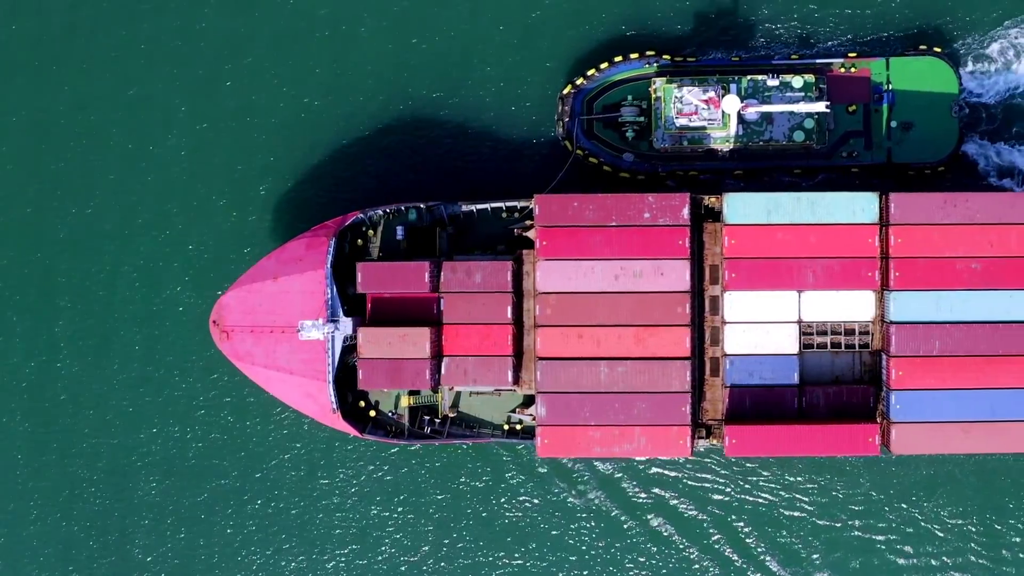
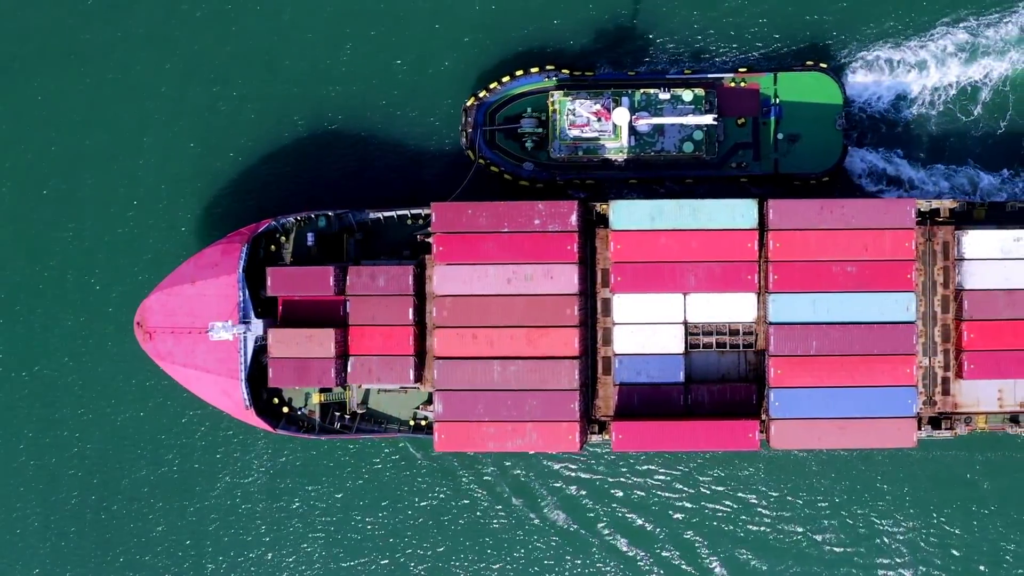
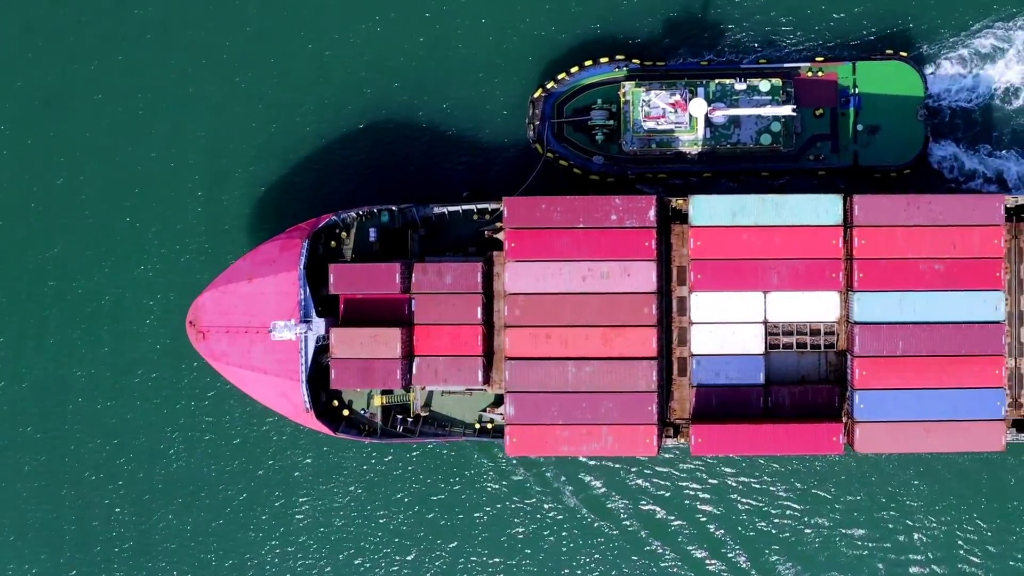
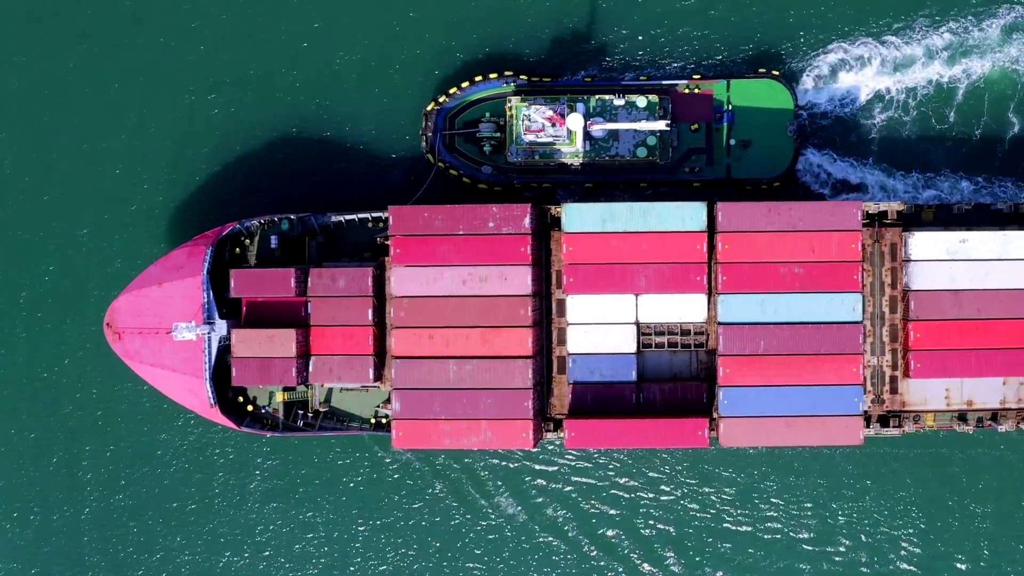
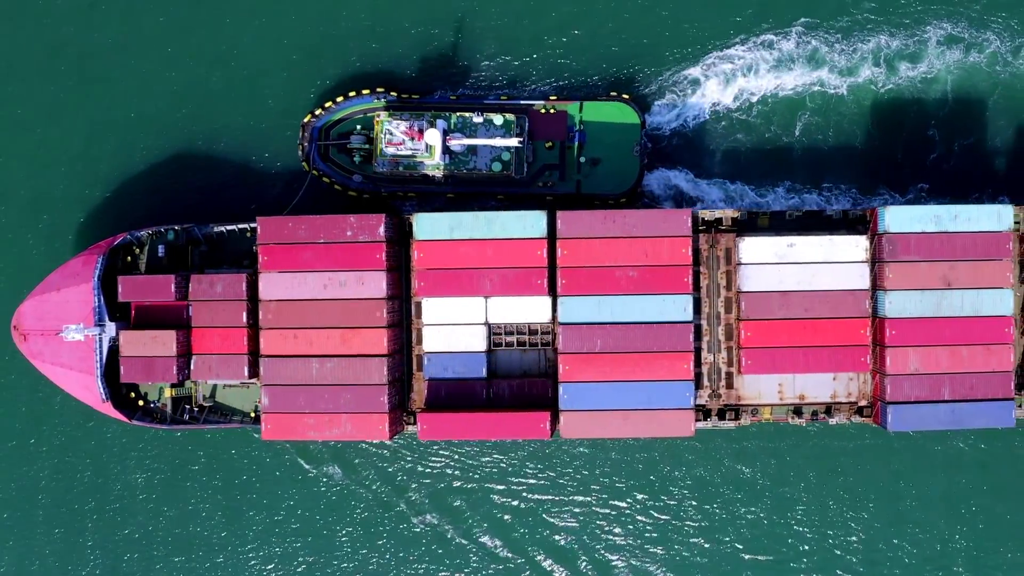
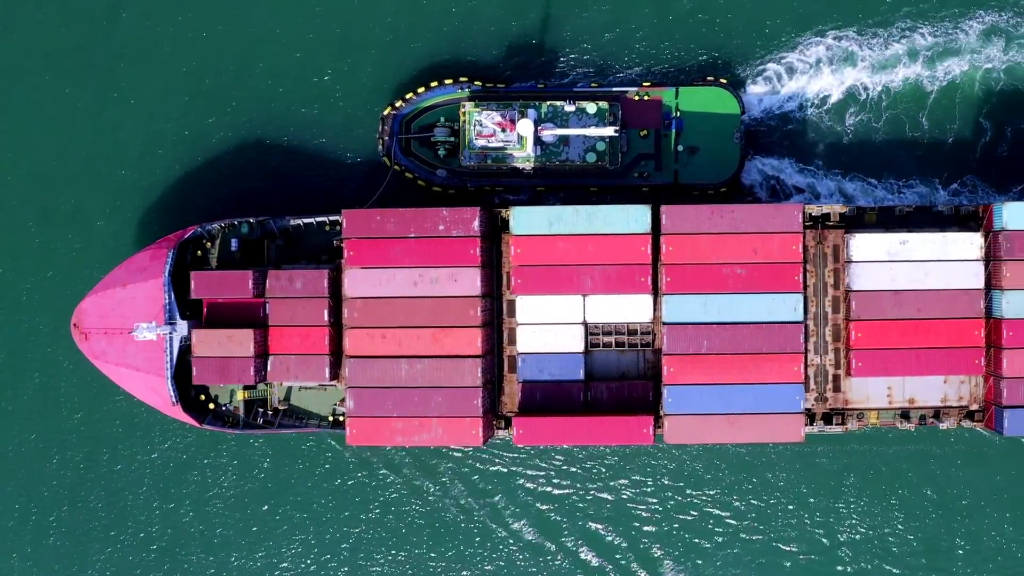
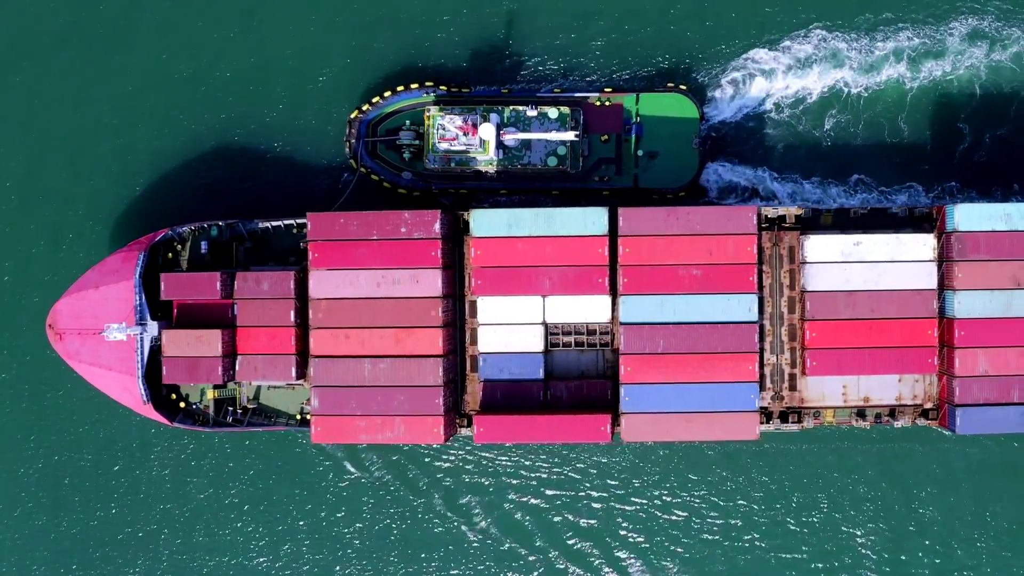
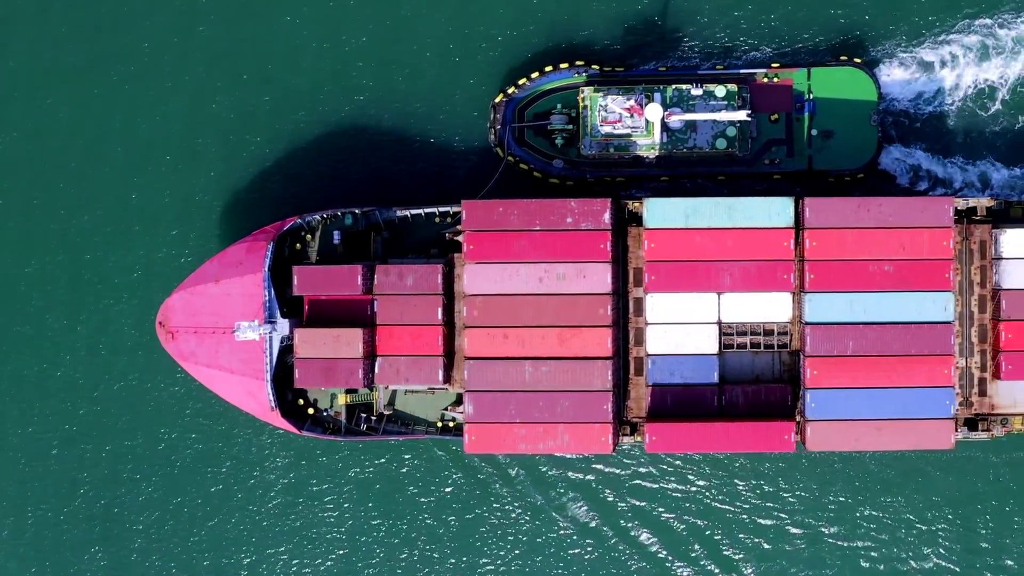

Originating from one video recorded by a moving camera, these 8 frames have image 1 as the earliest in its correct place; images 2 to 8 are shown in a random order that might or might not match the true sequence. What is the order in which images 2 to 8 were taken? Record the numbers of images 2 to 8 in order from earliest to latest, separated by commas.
3, 8, 2, 4, 6, 7, 5
